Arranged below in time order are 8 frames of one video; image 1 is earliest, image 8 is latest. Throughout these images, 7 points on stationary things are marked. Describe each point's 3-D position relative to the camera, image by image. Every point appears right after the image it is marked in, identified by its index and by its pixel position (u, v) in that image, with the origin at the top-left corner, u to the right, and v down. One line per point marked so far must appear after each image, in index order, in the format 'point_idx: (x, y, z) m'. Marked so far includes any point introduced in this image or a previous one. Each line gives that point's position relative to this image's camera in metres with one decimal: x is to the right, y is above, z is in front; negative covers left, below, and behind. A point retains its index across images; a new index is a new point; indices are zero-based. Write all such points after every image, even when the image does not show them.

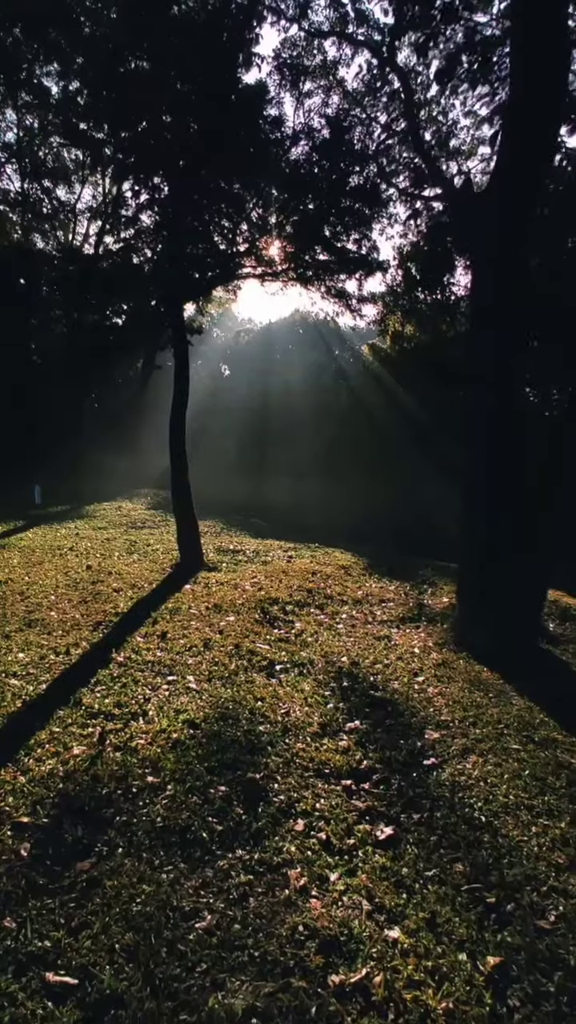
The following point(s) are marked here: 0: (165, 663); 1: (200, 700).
0: (-0.9, -1.1, +5.4) m
1: (-0.5, -1.1, +4.6) m
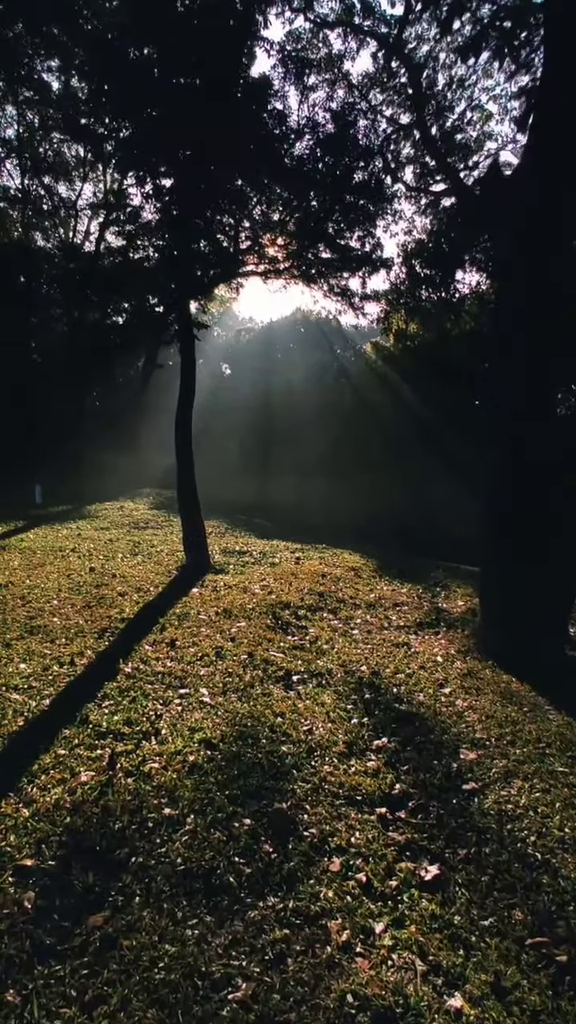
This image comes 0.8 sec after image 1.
0: (-0.7, -1.1, +5.1) m
1: (-0.4, -1.1, +4.3) m
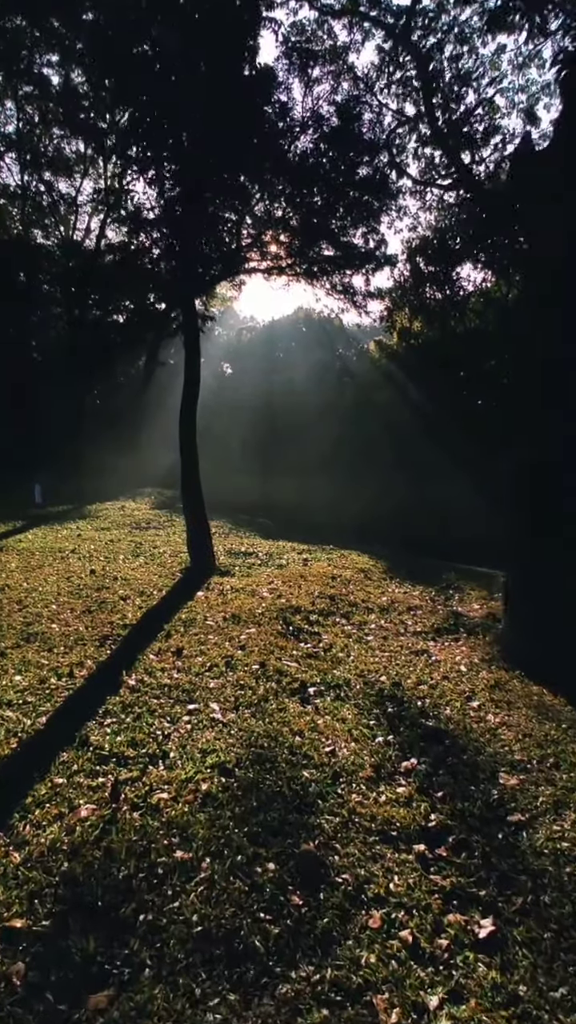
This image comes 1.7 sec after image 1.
0: (-0.6, -1.1, +4.7) m
1: (-0.3, -1.1, +3.9) m
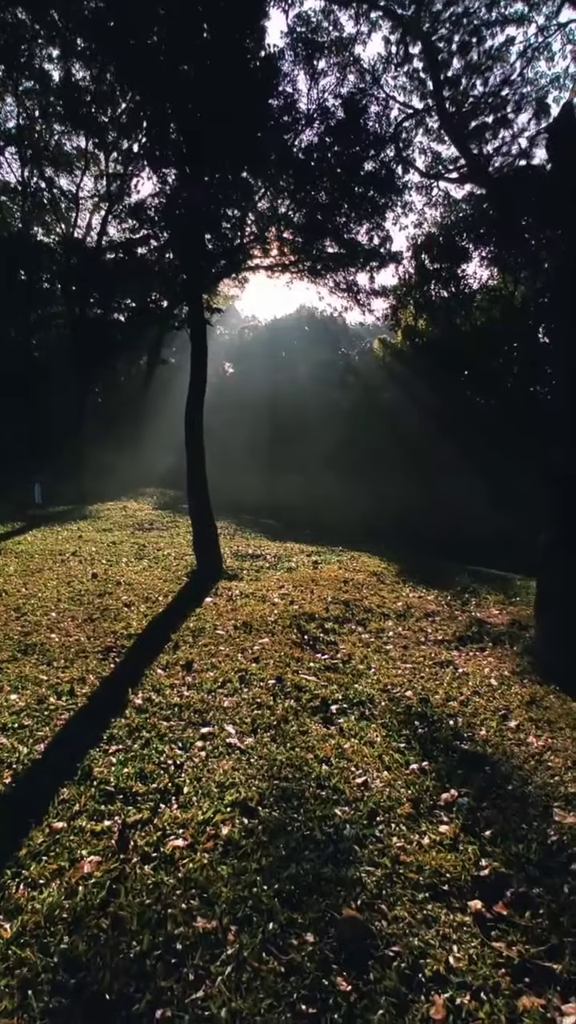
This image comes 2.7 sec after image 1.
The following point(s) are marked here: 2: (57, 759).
0: (-0.5, -1.1, +4.3) m
1: (-0.2, -1.2, +3.5) m
2: (-1.0, -1.1, +3.4) m
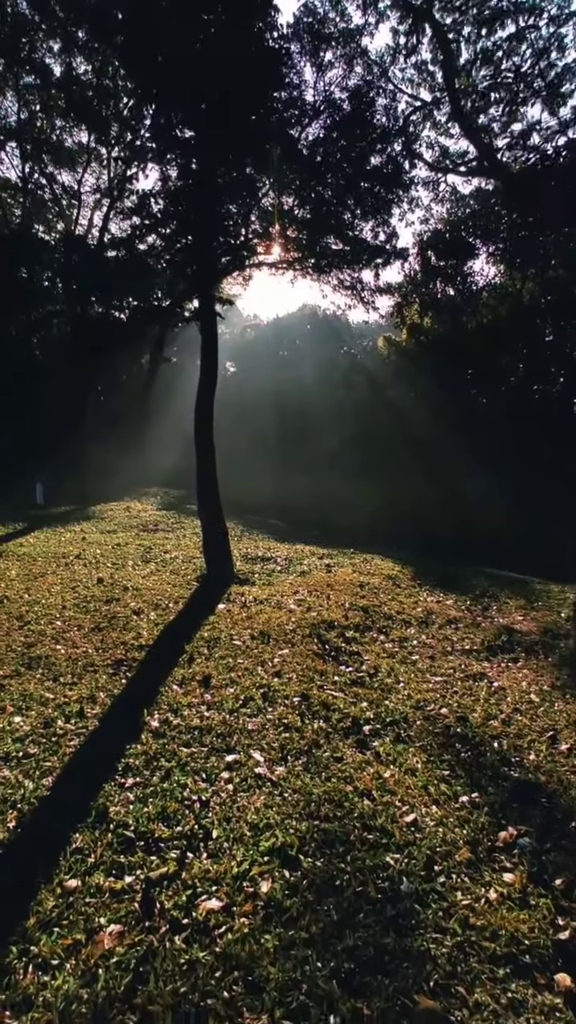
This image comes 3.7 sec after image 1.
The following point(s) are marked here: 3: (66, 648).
0: (-0.4, -1.1, +3.9) m
1: (0.0, -1.2, +3.1) m
2: (-0.9, -1.1, +3.0) m
3: (-1.5, -0.9, +5.4) m
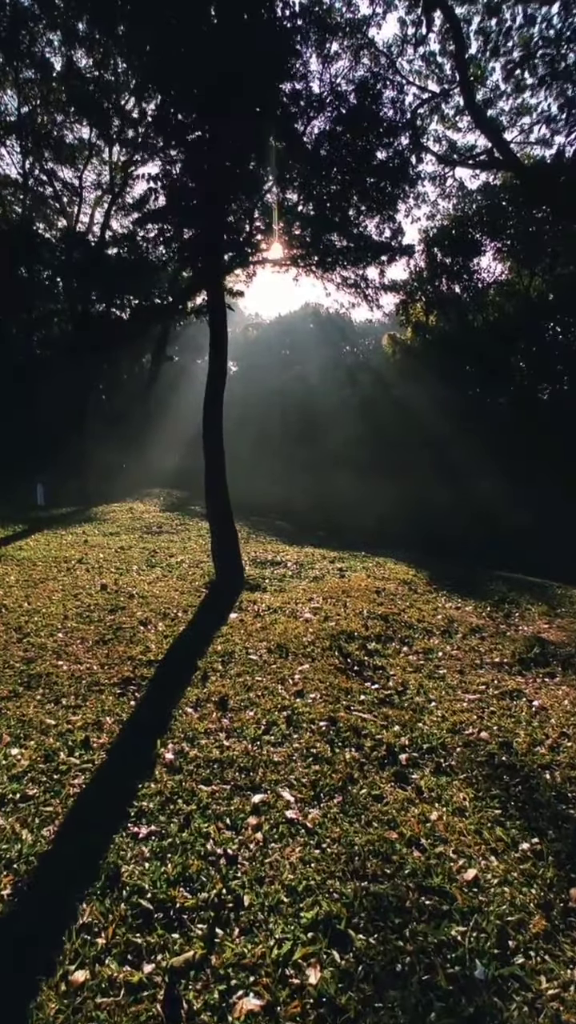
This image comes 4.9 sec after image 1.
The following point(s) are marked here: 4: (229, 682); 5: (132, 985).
0: (-0.2, -1.1, +3.5) m
1: (+0.1, -1.2, +2.7) m
2: (-0.7, -1.1, +2.6) m
3: (-1.4, -1.0, +4.9) m
4: (-0.3, -1.0, +4.7) m
5: (-0.4, -1.2, +2.0) m
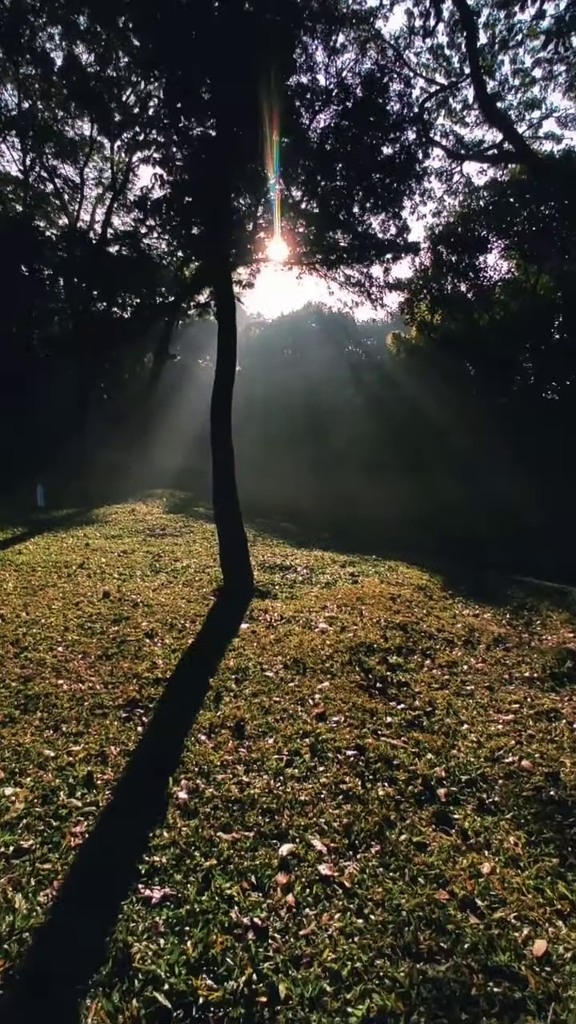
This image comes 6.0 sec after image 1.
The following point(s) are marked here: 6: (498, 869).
0: (-0.1, -1.2, +3.1) m
1: (+0.2, -1.2, +2.3) m
2: (-0.6, -1.2, +2.2) m
3: (-1.3, -1.0, +4.5) m
4: (-0.2, -1.1, +4.3) m
5: (-0.3, -1.2, +1.6) m
6: (+0.8, -1.3, +2.8) m
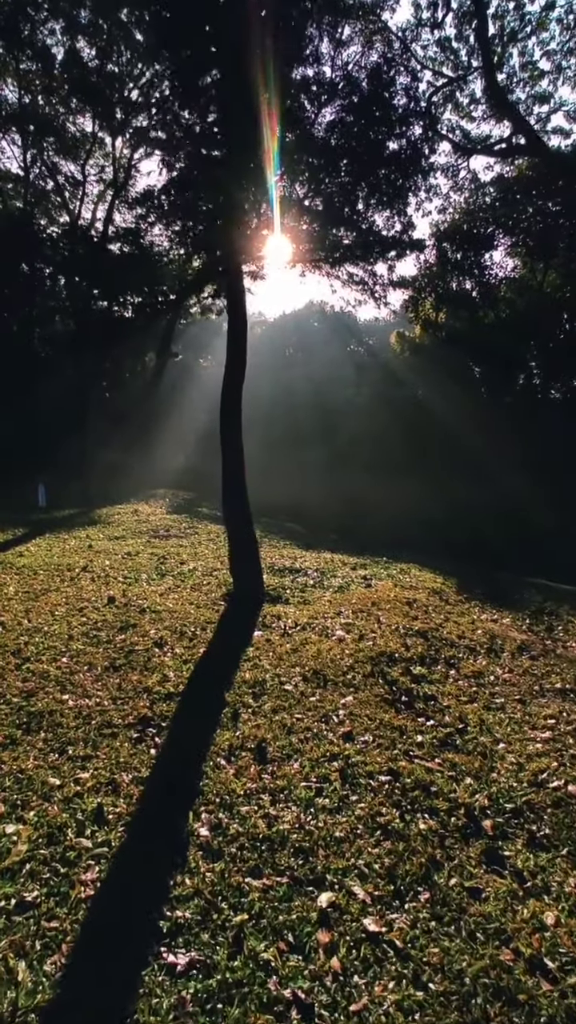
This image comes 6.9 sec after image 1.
0: (0.0, -1.2, +2.7) m
1: (+0.4, -1.2, +2.0) m
2: (-0.5, -1.2, +1.9) m
3: (-1.2, -1.0, +4.2) m
4: (-0.1, -1.1, +4.0) m
5: (-0.2, -1.2, +1.2) m
6: (+0.9, -1.3, +2.5) m
